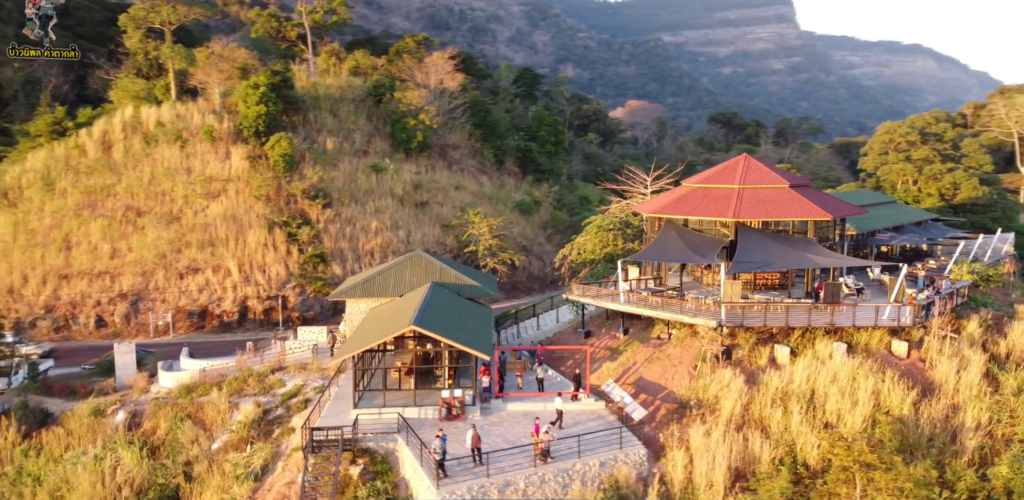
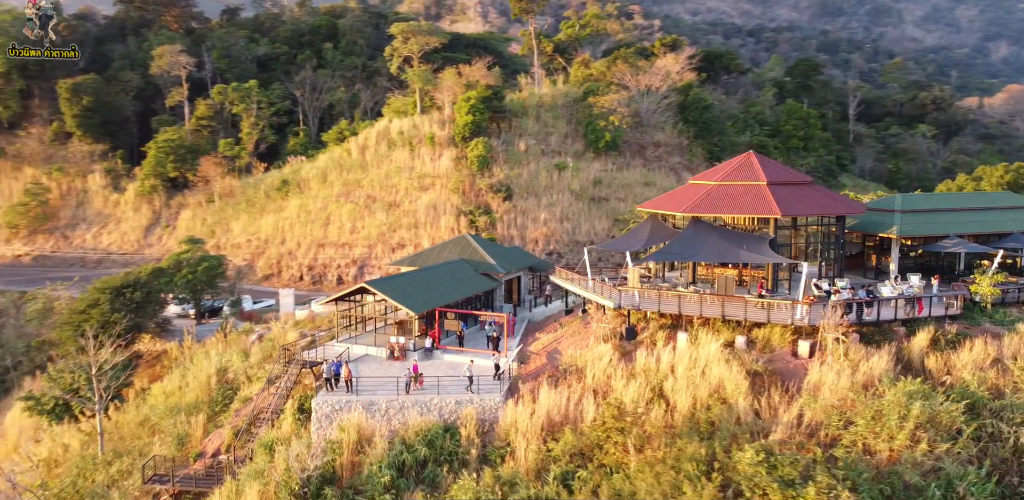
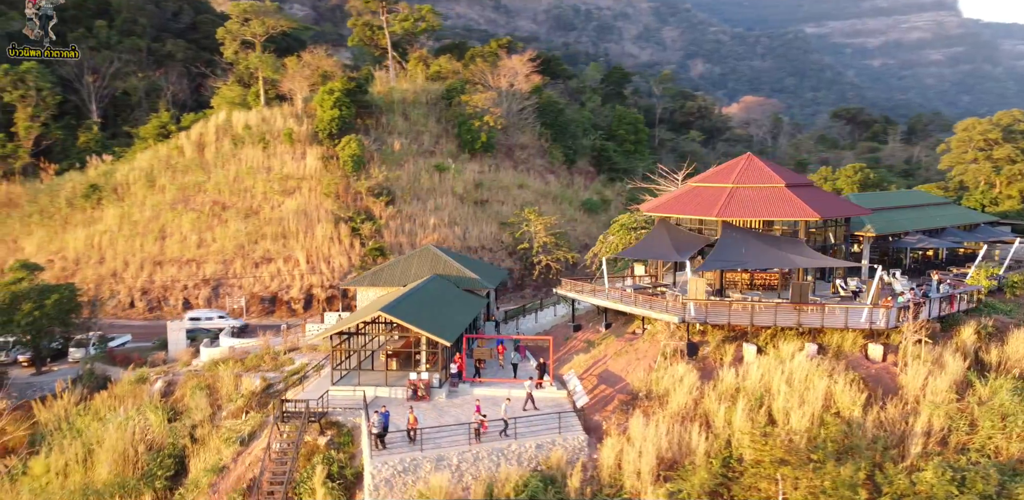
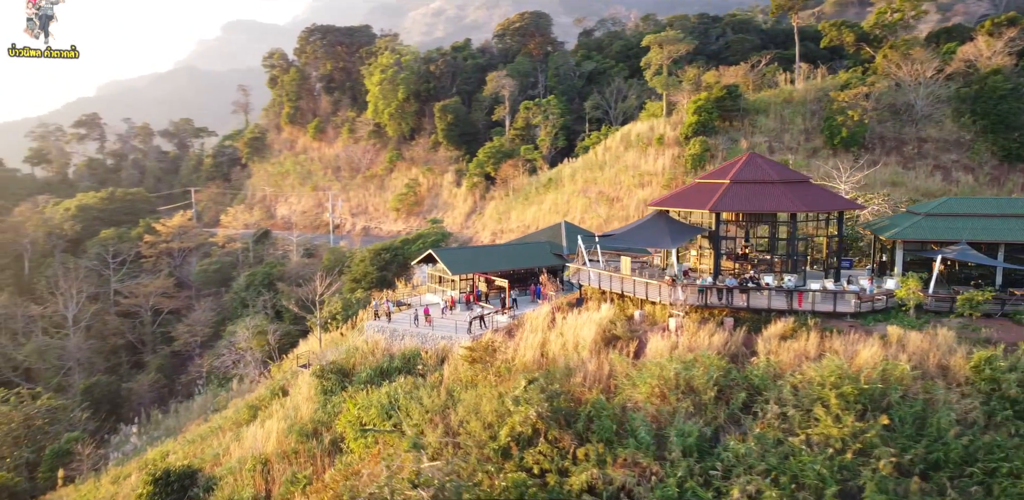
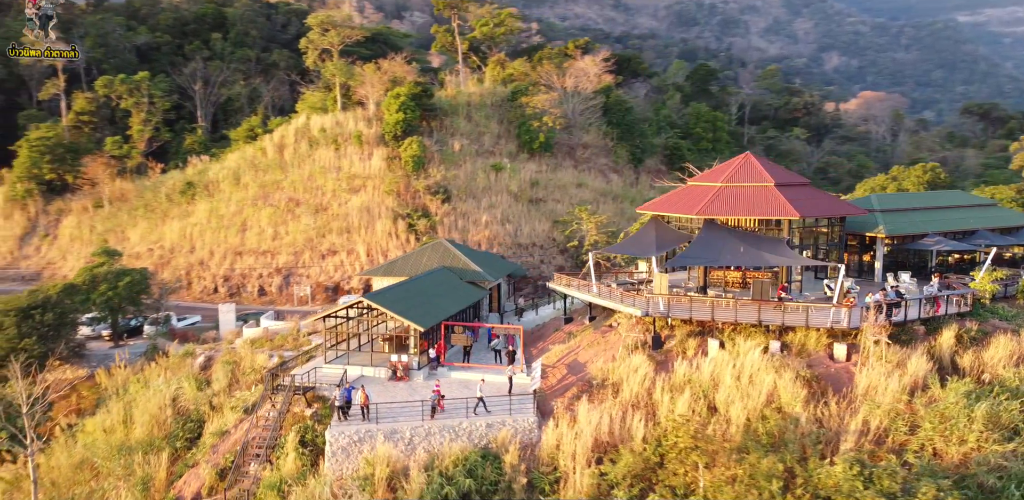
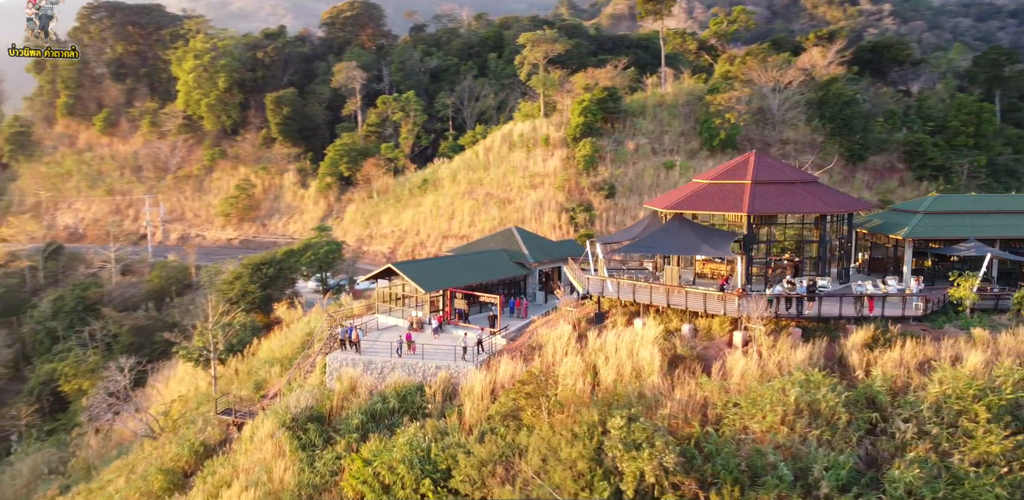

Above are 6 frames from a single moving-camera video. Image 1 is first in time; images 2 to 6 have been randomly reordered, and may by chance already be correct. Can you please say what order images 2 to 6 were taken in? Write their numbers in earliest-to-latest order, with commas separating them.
3, 5, 2, 6, 4
